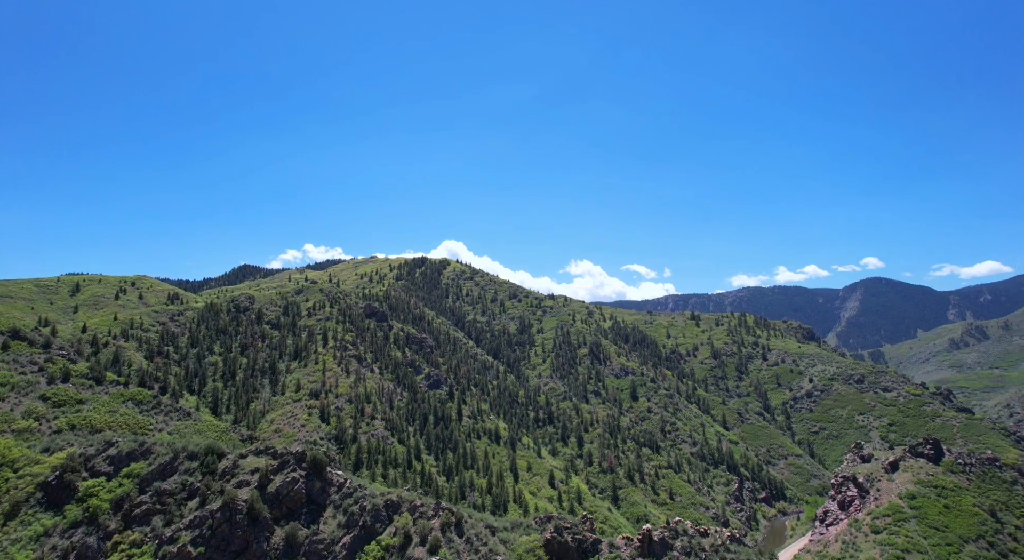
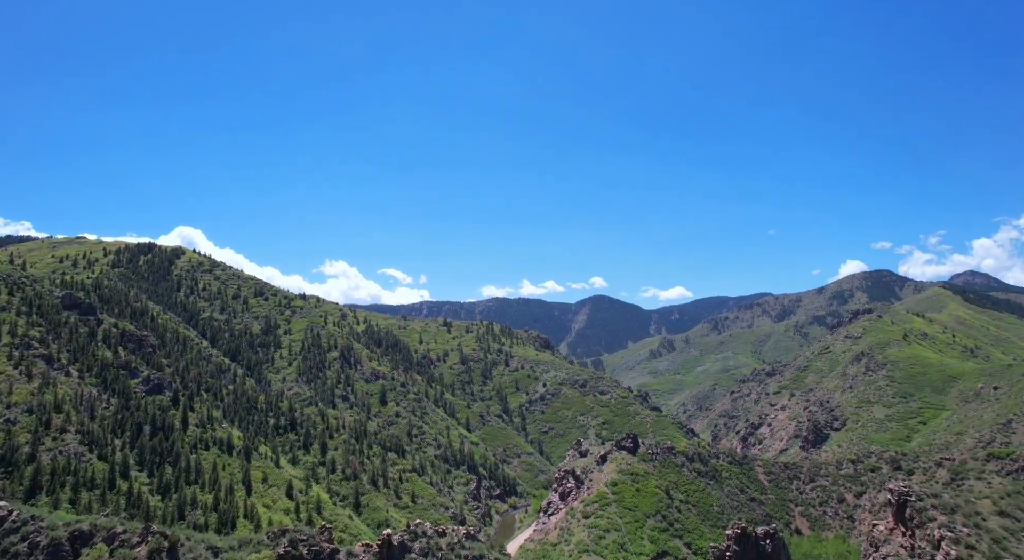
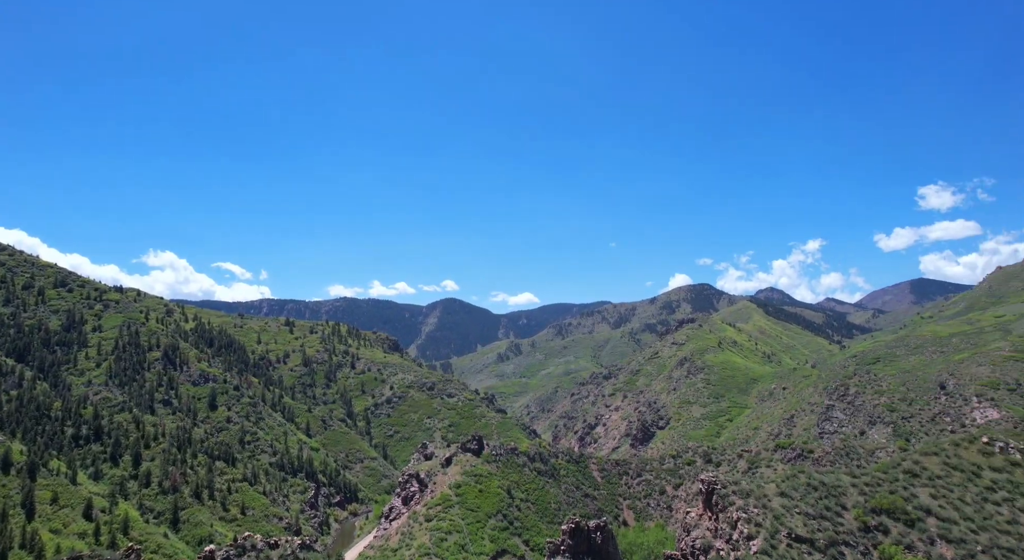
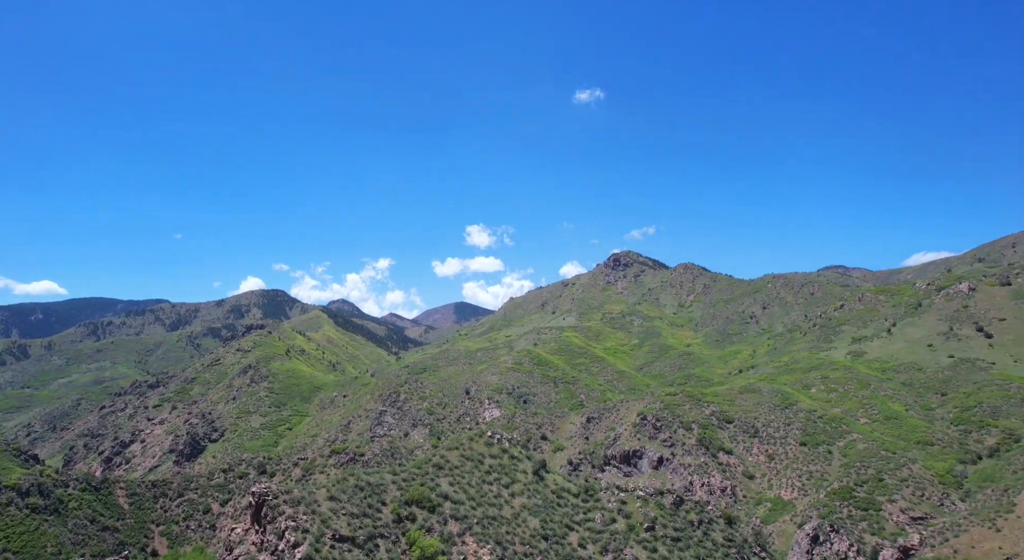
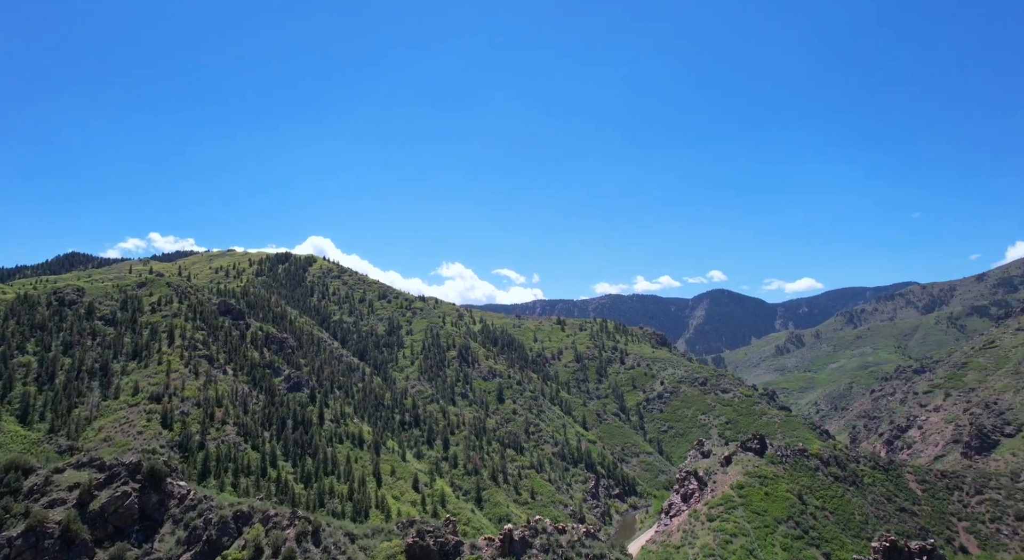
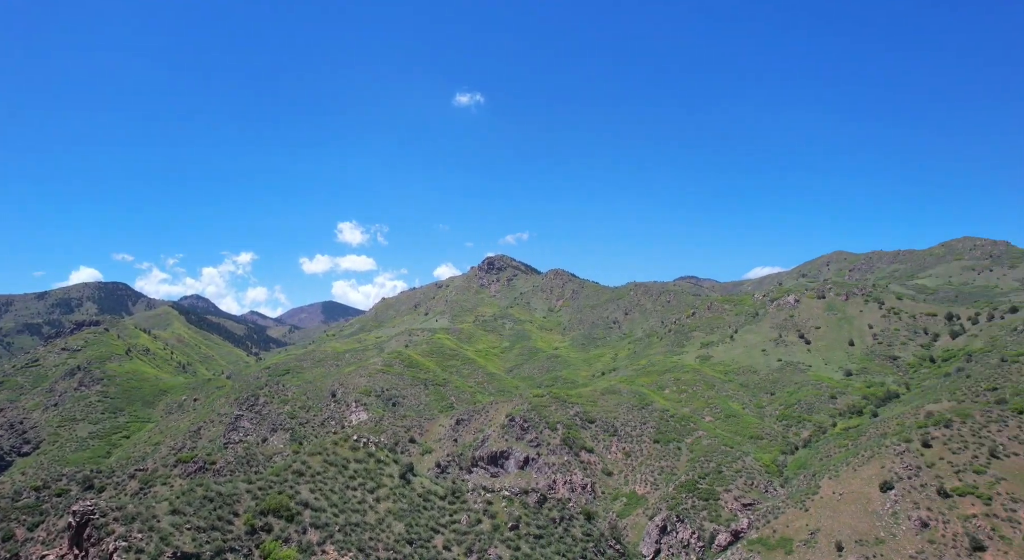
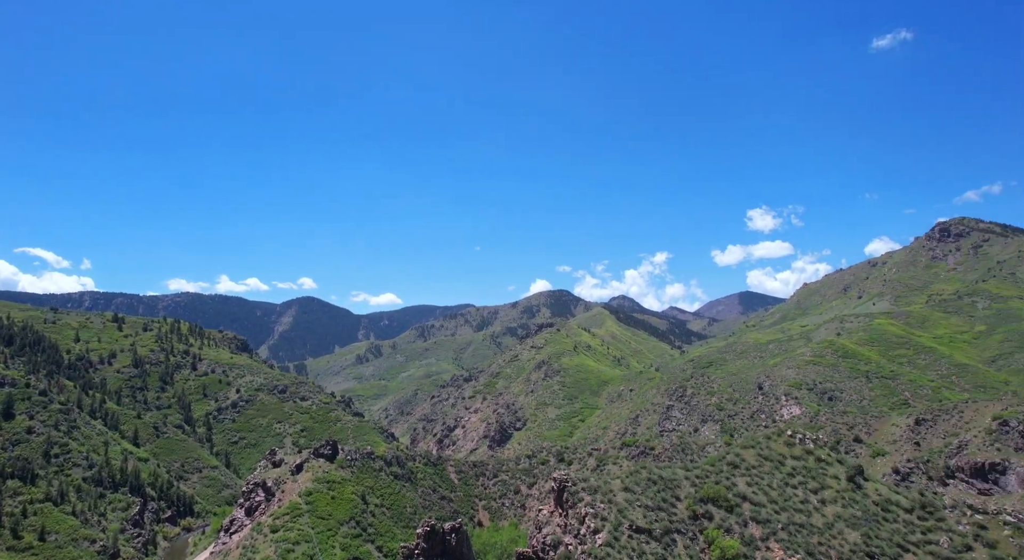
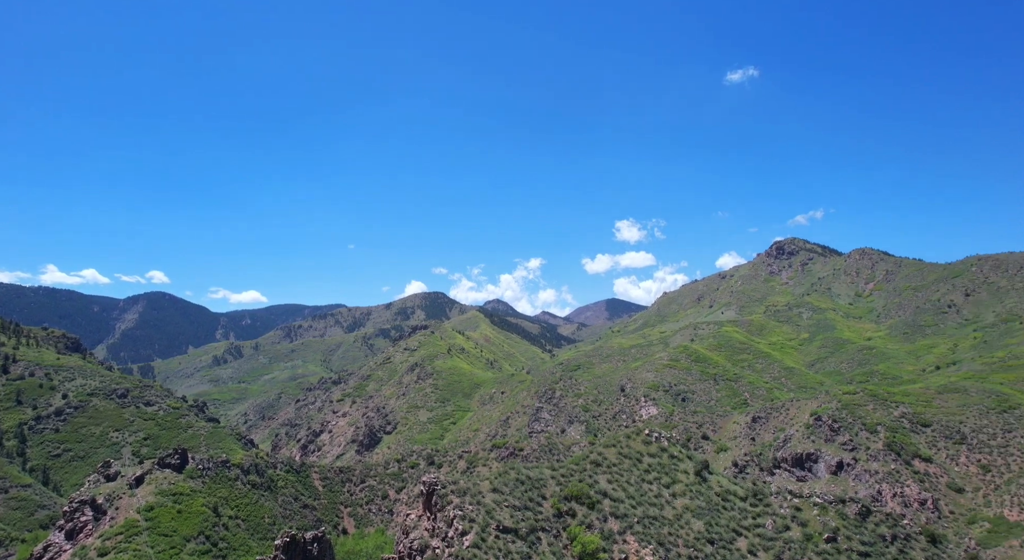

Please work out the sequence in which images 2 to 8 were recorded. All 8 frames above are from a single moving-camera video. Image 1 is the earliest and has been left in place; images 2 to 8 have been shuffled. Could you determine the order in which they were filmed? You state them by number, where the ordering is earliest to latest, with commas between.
5, 2, 3, 7, 8, 4, 6
